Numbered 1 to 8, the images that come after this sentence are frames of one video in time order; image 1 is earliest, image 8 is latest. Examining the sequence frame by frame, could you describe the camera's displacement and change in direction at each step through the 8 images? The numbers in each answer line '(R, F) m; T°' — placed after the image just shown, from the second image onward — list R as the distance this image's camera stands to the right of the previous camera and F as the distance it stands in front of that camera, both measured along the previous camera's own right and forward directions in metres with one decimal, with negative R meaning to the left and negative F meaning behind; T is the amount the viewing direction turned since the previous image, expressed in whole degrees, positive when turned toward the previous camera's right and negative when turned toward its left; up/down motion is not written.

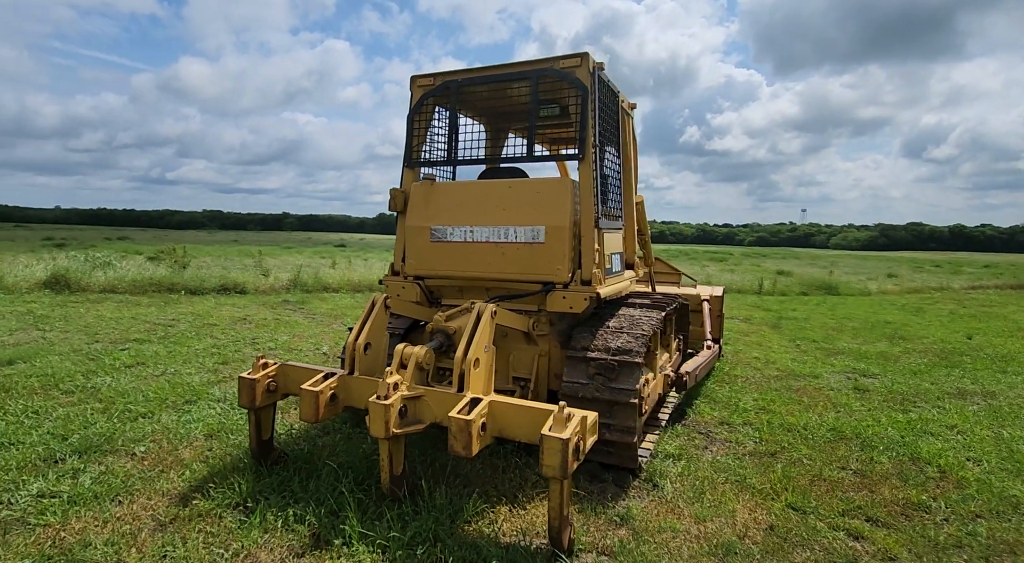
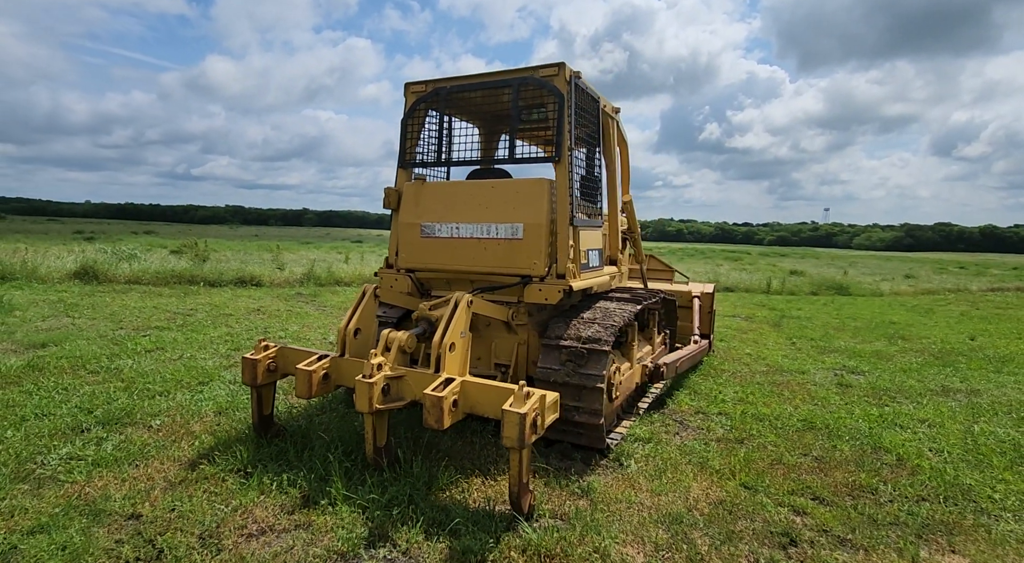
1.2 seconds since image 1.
(+0.3, -0.3) m; -2°
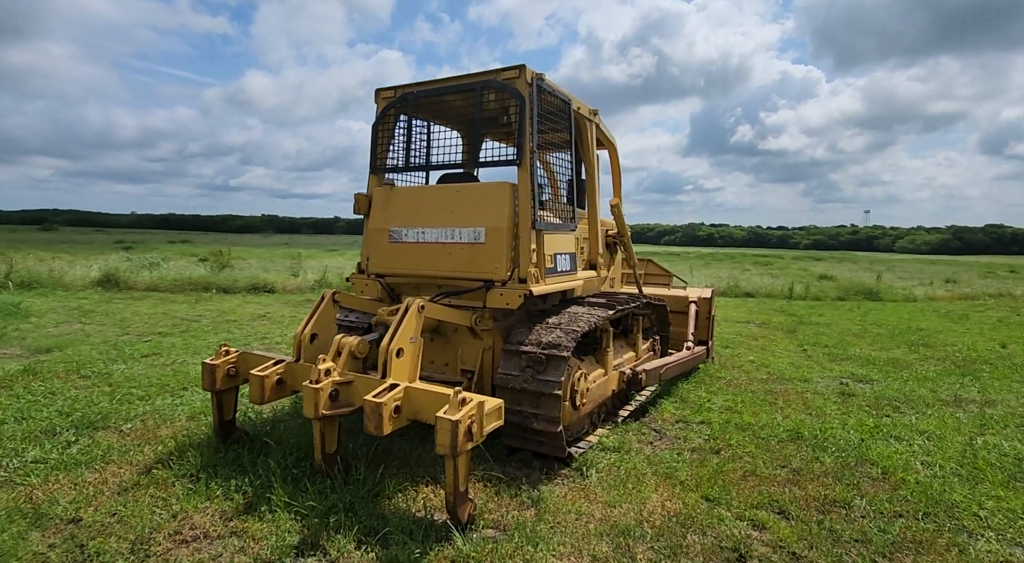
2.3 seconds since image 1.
(+0.5, +0.1) m; -3°
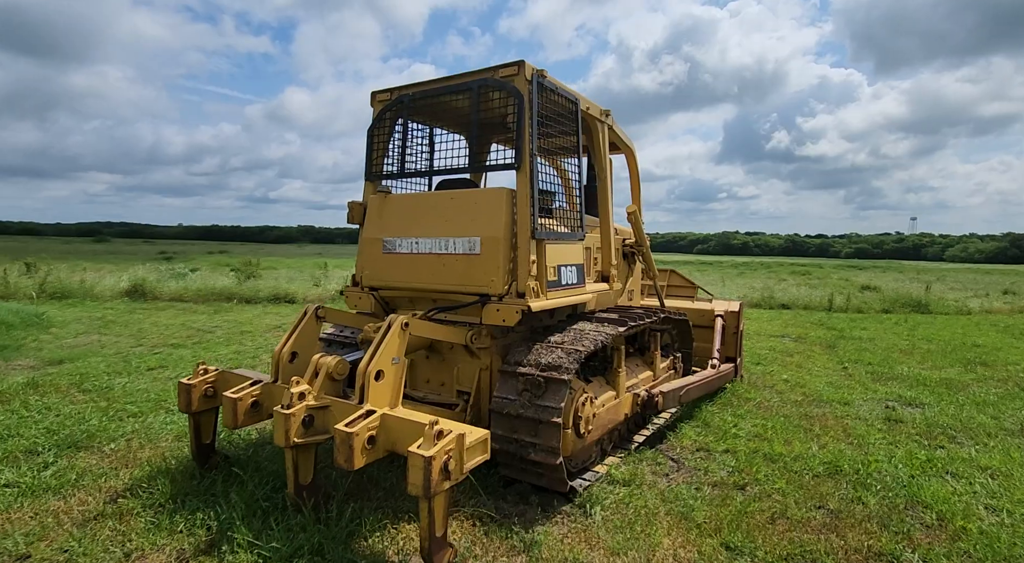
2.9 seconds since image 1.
(+0.2, +0.4) m; -3°
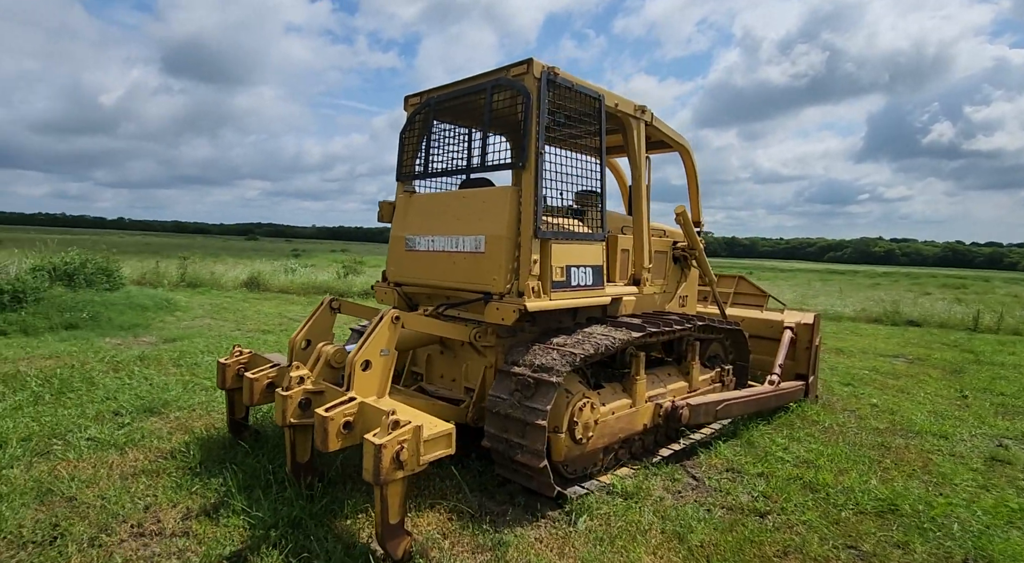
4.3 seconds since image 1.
(+0.8, +0.1) m; -12°
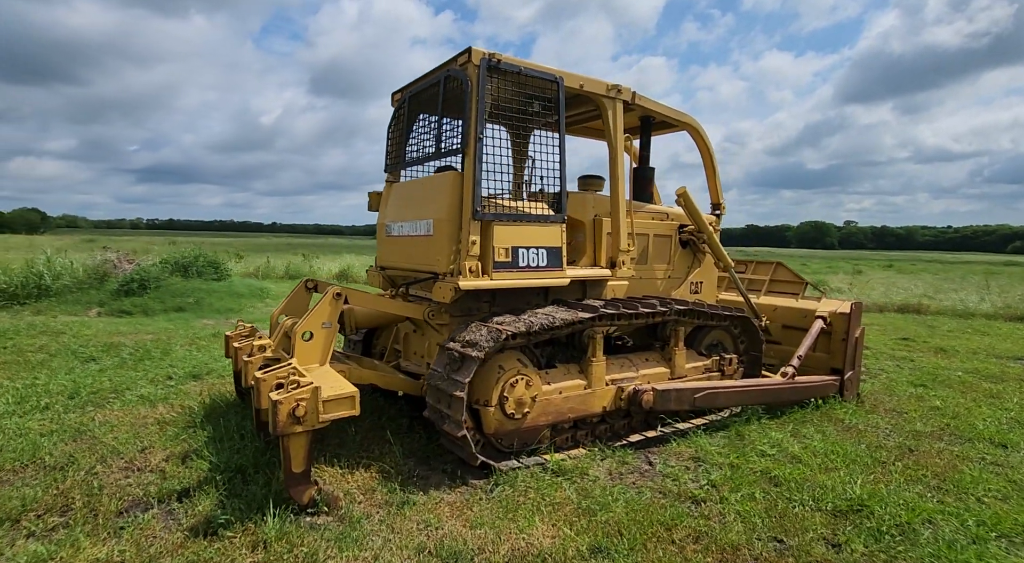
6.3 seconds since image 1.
(+1.3, 0.0) m; -13°
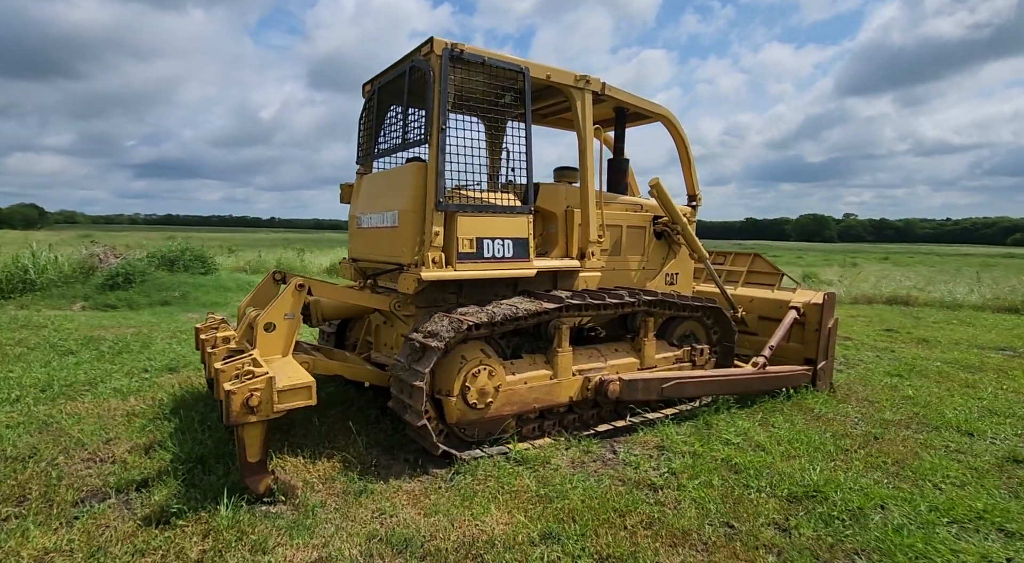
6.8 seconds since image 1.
(+0.3, 0.0) m; 0°
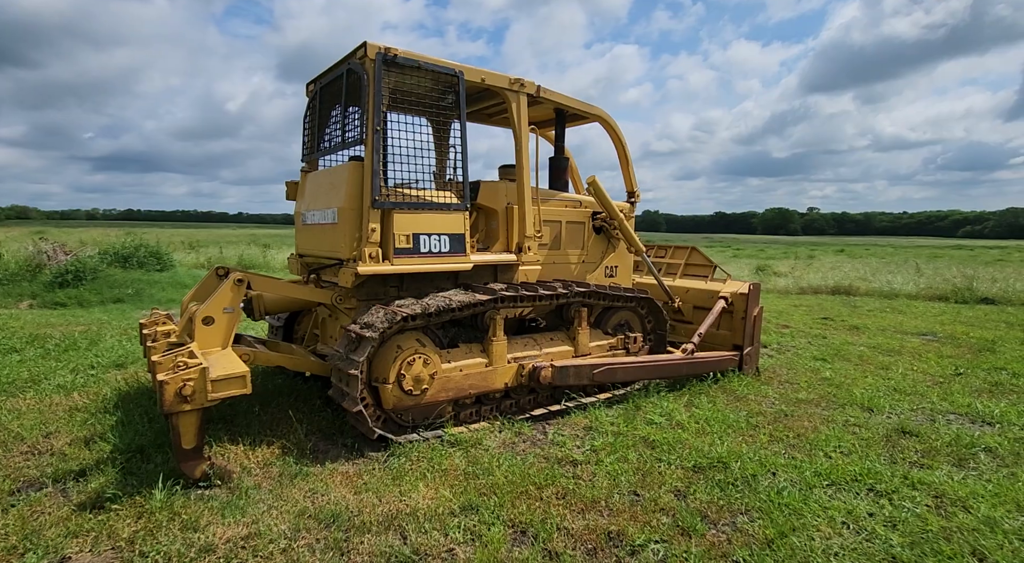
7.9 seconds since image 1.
(+0.3, -0.3) m; +3°
